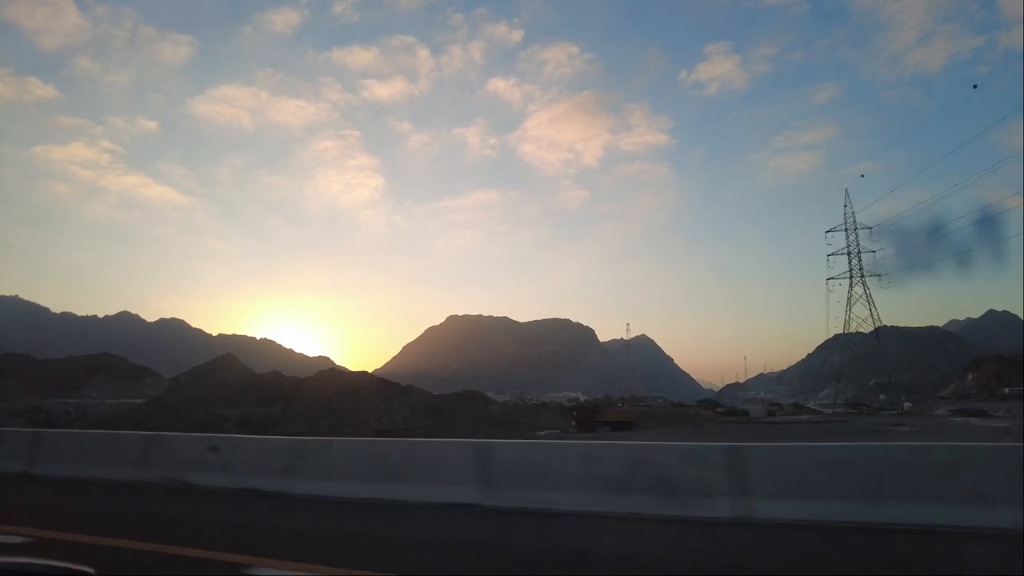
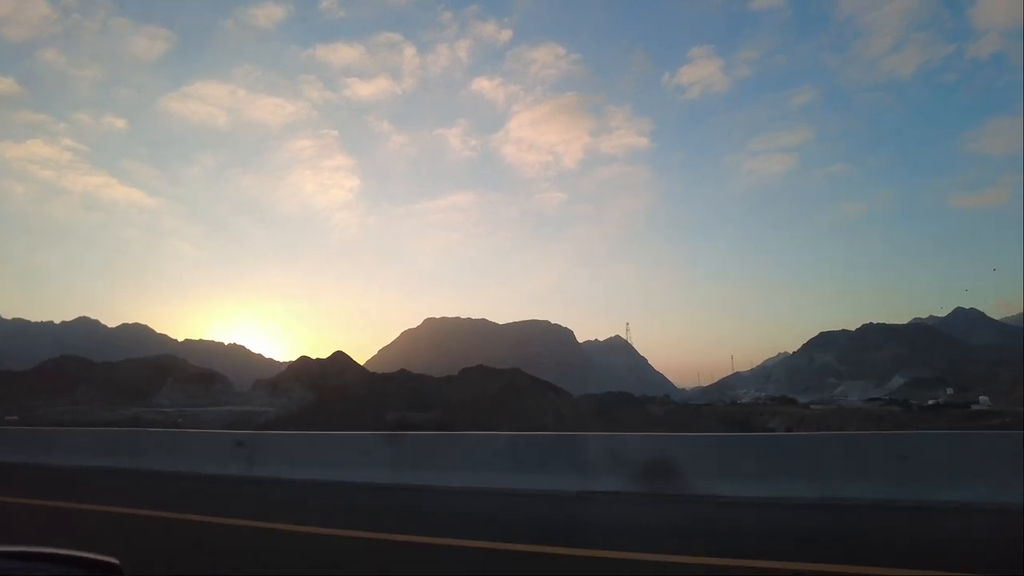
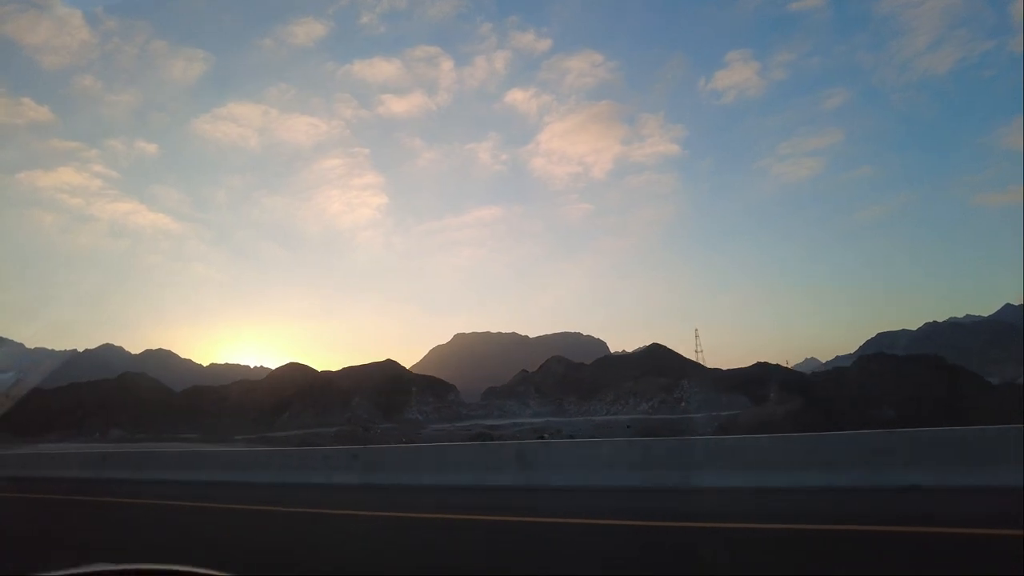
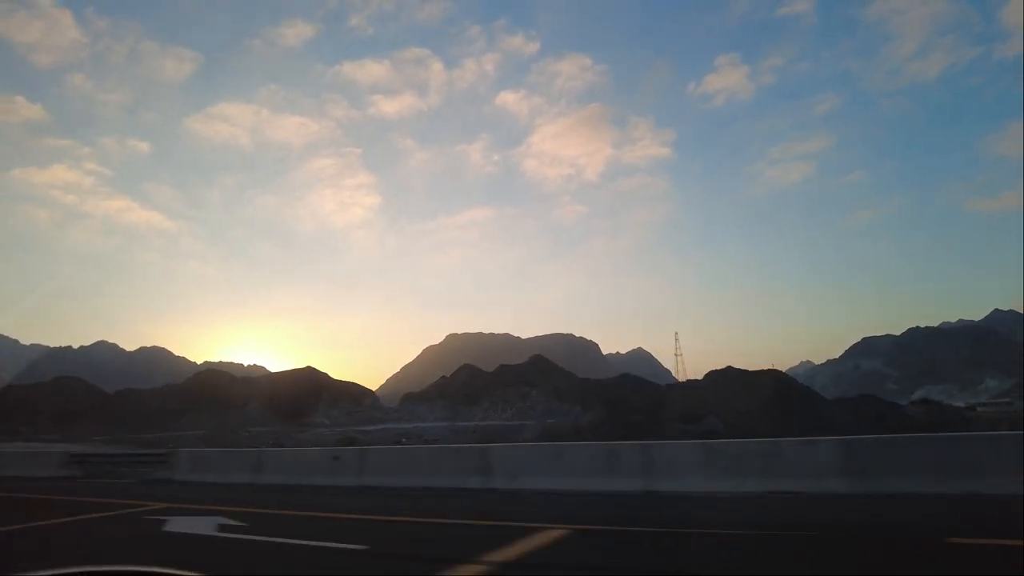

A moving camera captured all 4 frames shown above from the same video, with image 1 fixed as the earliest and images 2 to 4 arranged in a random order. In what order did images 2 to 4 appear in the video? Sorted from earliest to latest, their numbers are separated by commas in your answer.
2, 4, 3
